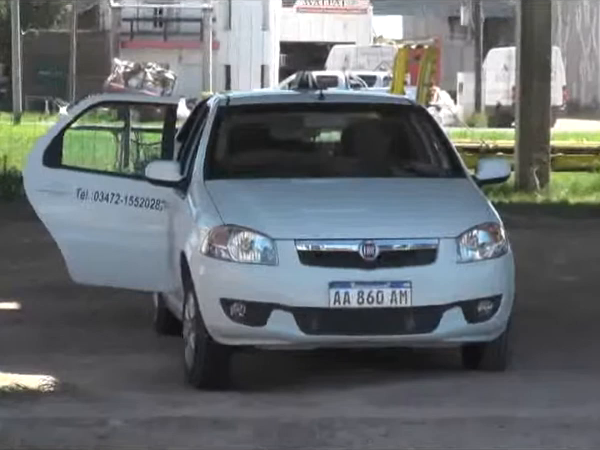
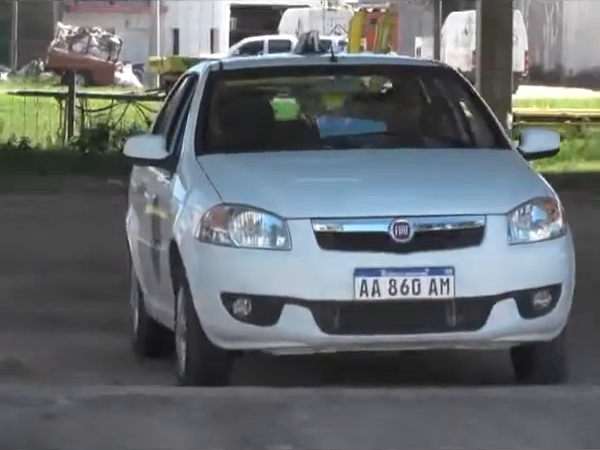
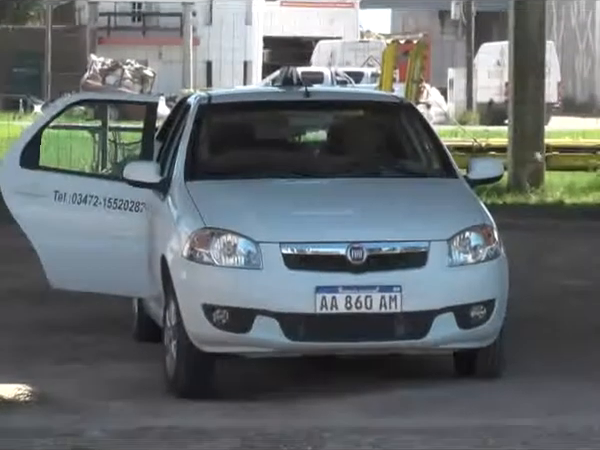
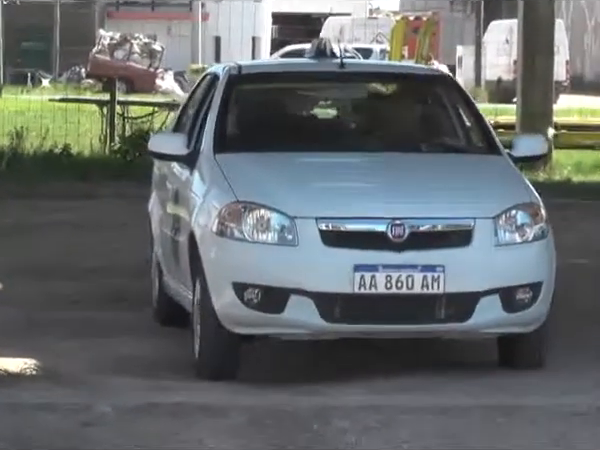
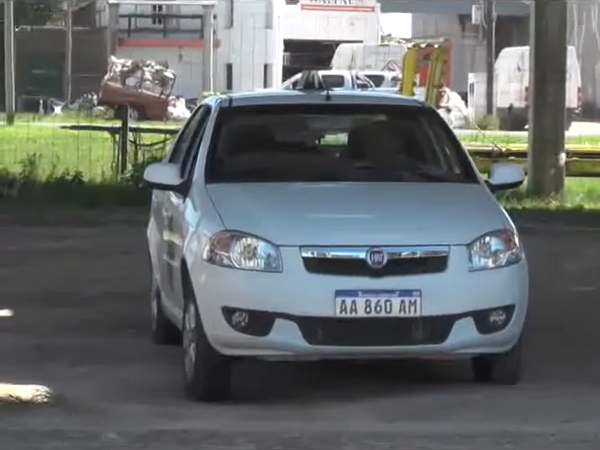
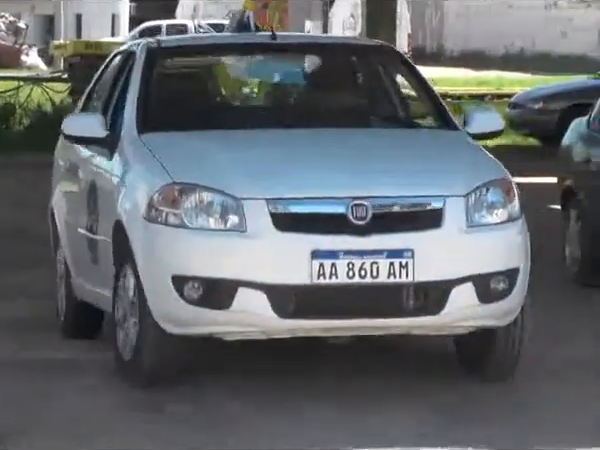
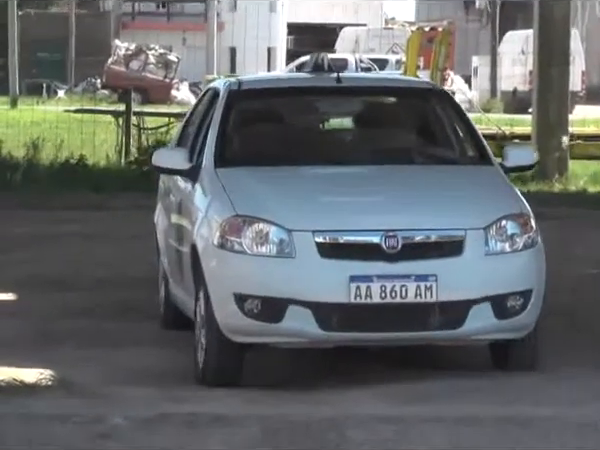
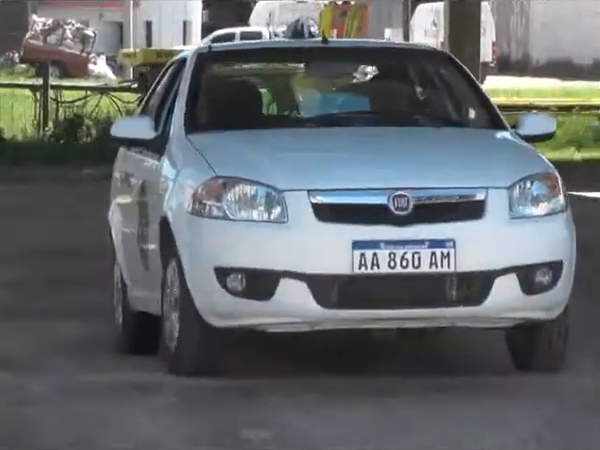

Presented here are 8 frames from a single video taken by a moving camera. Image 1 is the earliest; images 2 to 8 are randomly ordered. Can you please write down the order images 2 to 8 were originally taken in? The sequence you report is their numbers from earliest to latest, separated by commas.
3, 5, 7, 4, 2, 8, 6
